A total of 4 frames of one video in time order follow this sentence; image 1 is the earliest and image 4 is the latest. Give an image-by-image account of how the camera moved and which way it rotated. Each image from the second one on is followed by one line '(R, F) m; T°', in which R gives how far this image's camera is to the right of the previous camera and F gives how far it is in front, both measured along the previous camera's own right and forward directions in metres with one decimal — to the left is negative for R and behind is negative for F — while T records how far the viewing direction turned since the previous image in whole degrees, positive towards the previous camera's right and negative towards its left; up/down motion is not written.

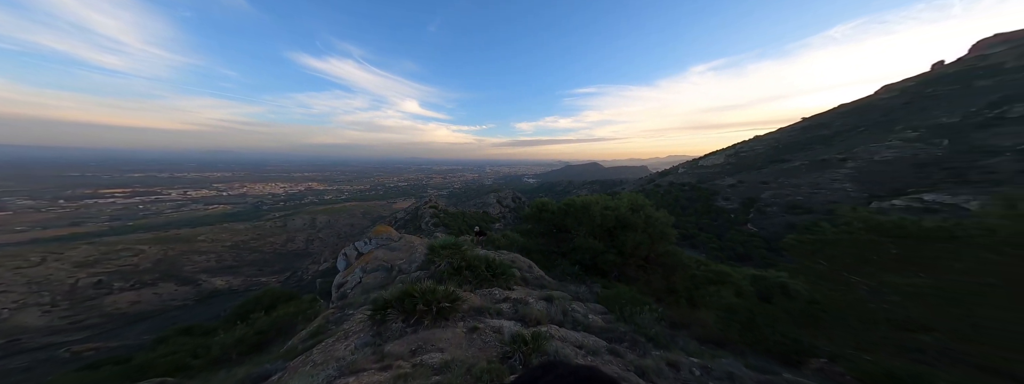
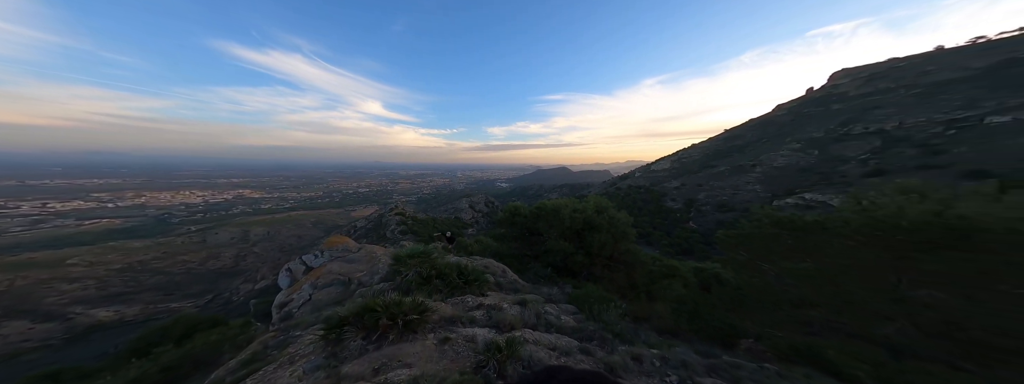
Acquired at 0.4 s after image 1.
(0.0, 0.0) m; +6°
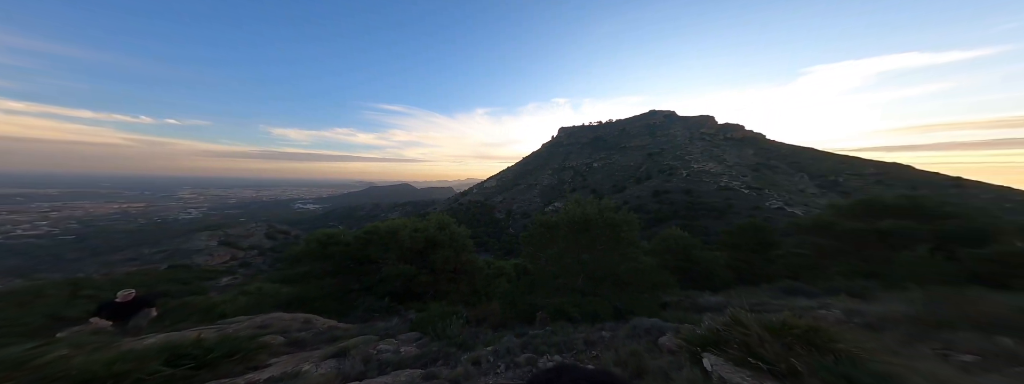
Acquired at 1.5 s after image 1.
(-1.4, -0.4) m; +39°
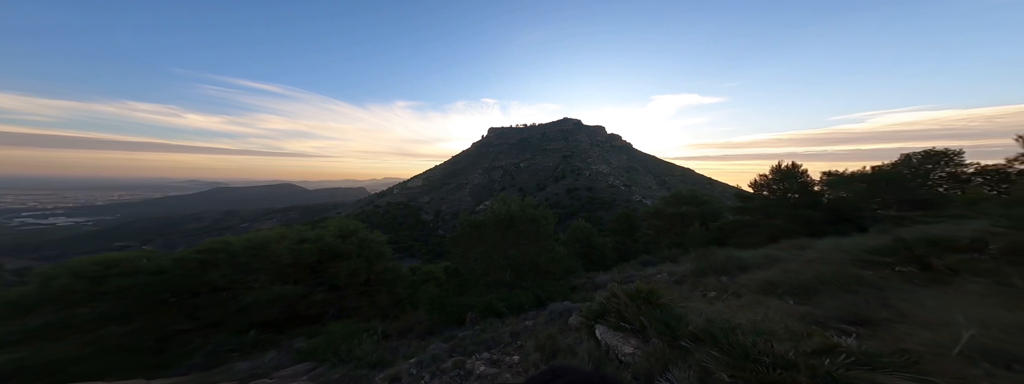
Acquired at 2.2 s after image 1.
(+0.3, -0.2) m; +16°
